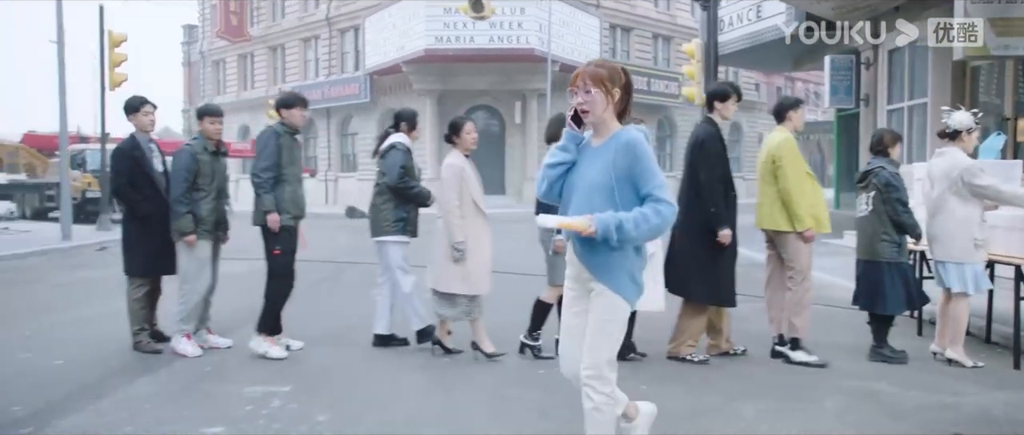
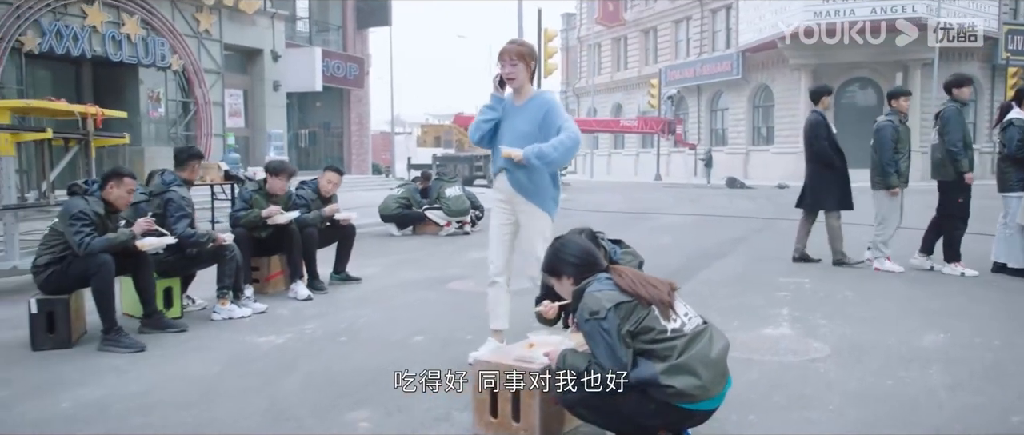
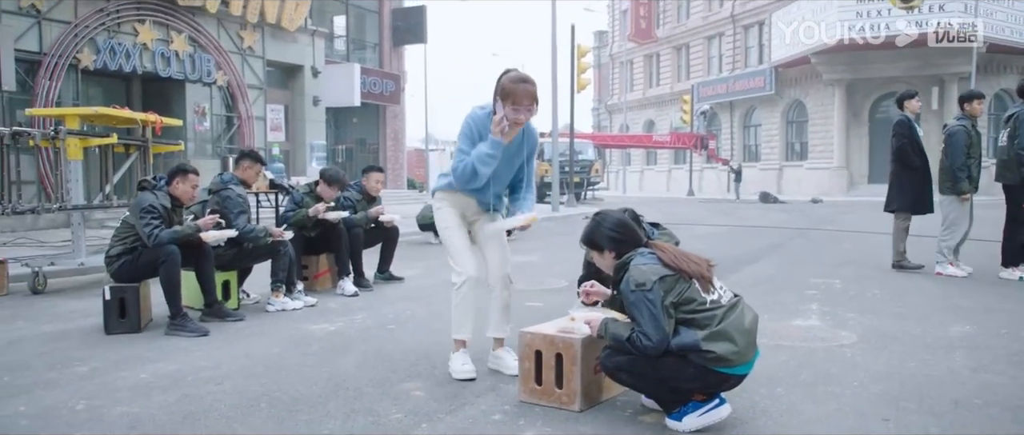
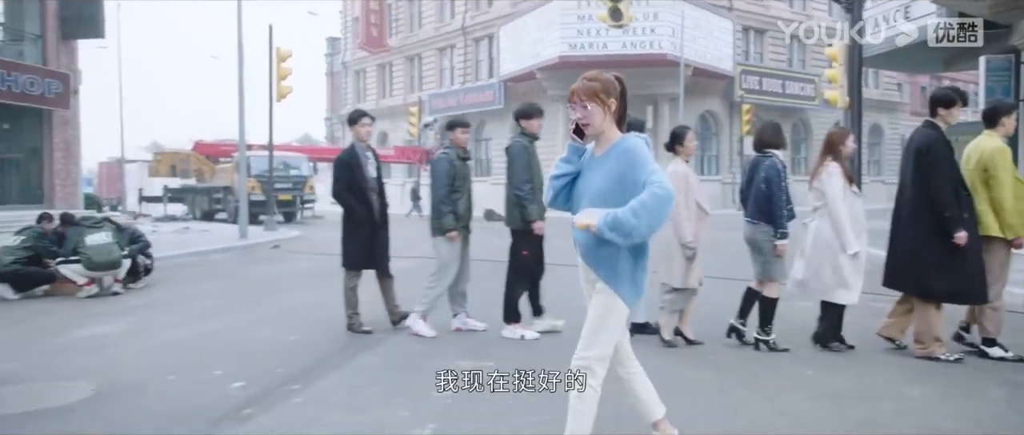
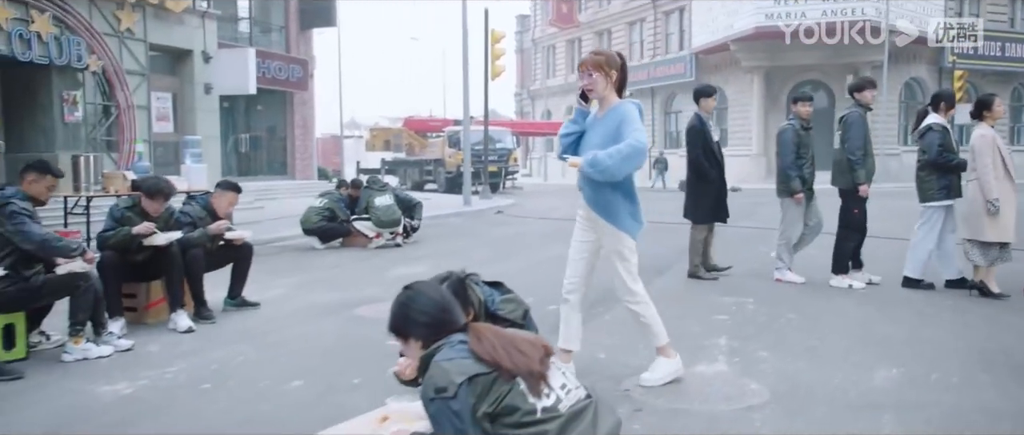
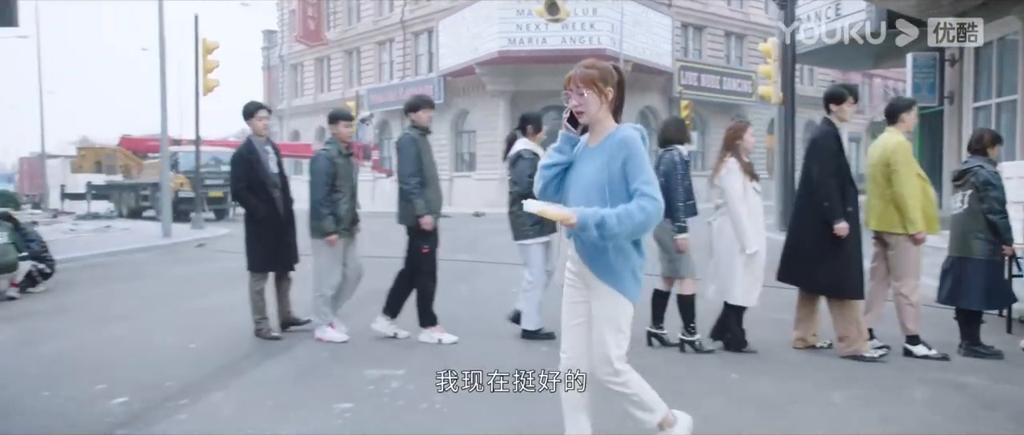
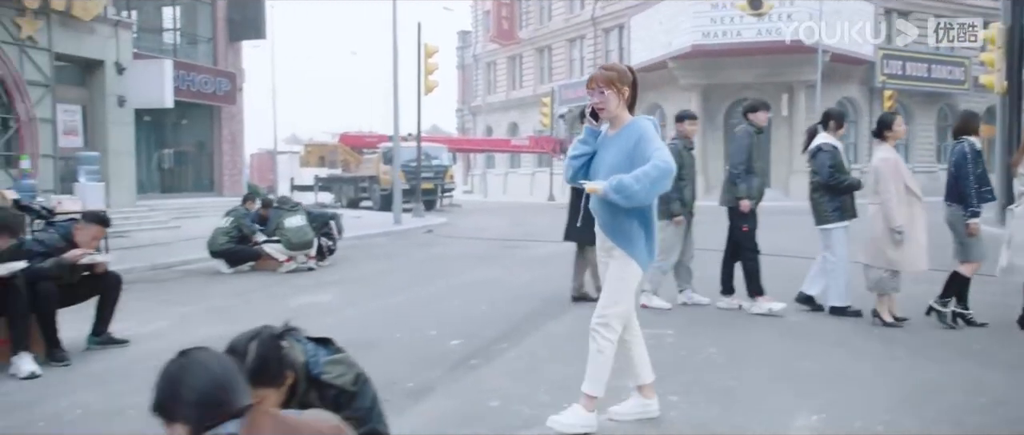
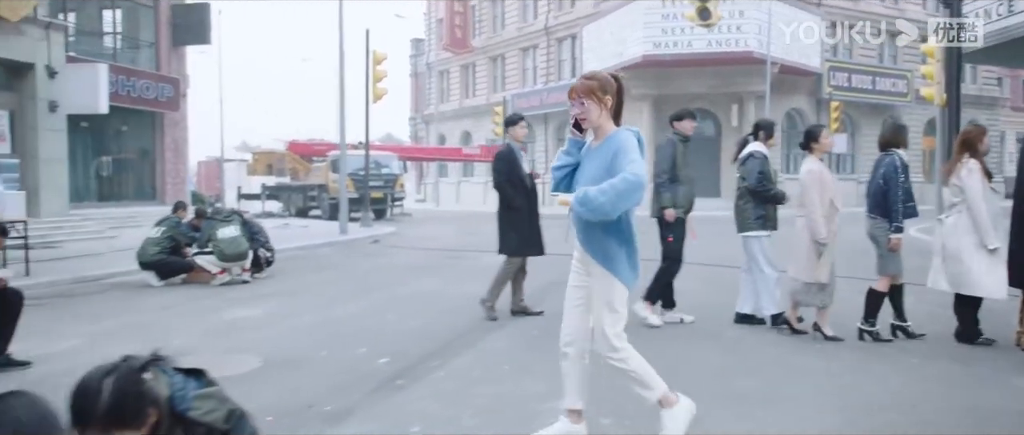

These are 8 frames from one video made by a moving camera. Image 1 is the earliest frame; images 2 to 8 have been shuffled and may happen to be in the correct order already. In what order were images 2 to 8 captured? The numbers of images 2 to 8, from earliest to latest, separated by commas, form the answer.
6, 4, 8, 7, 5, 2, 3
